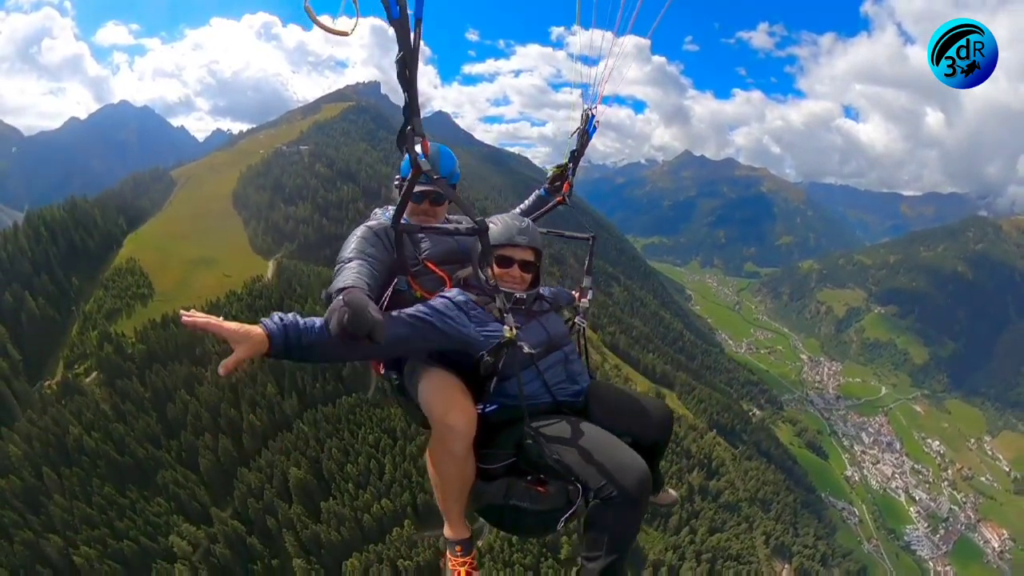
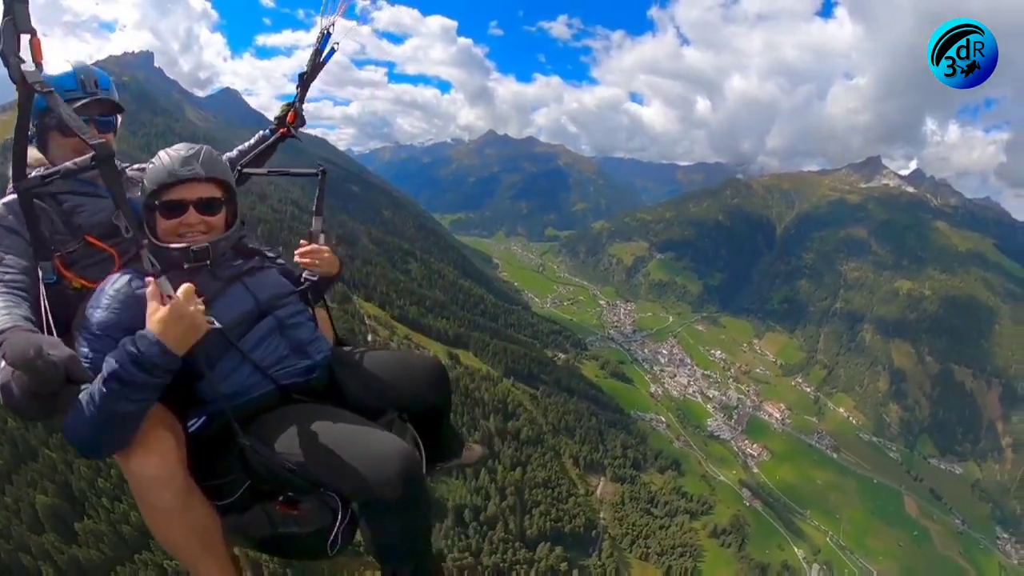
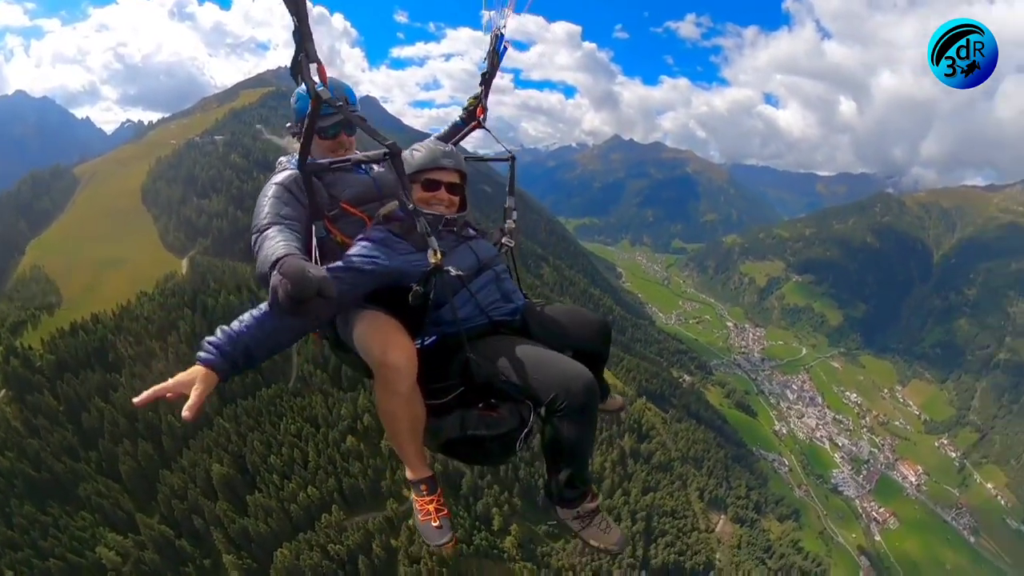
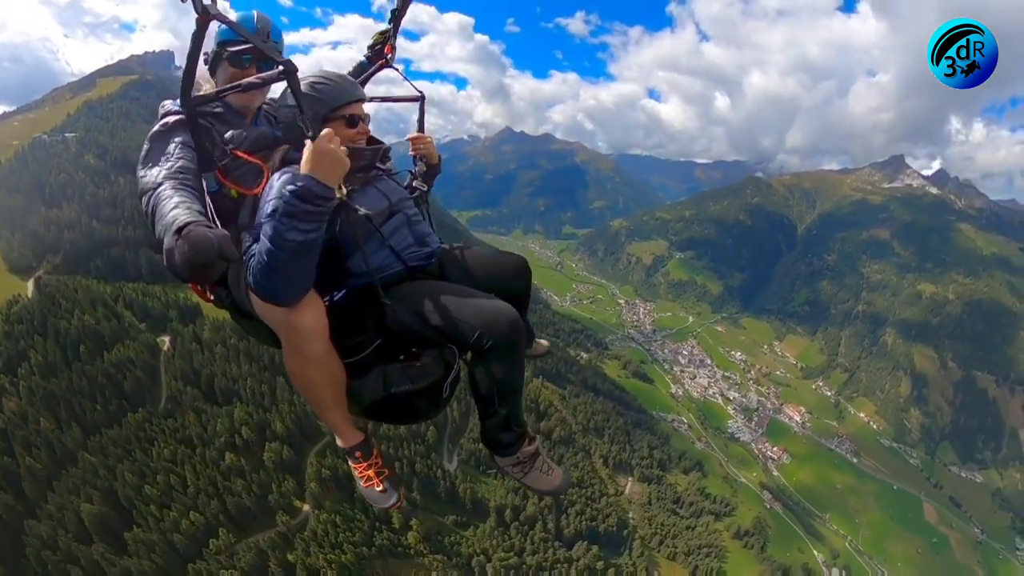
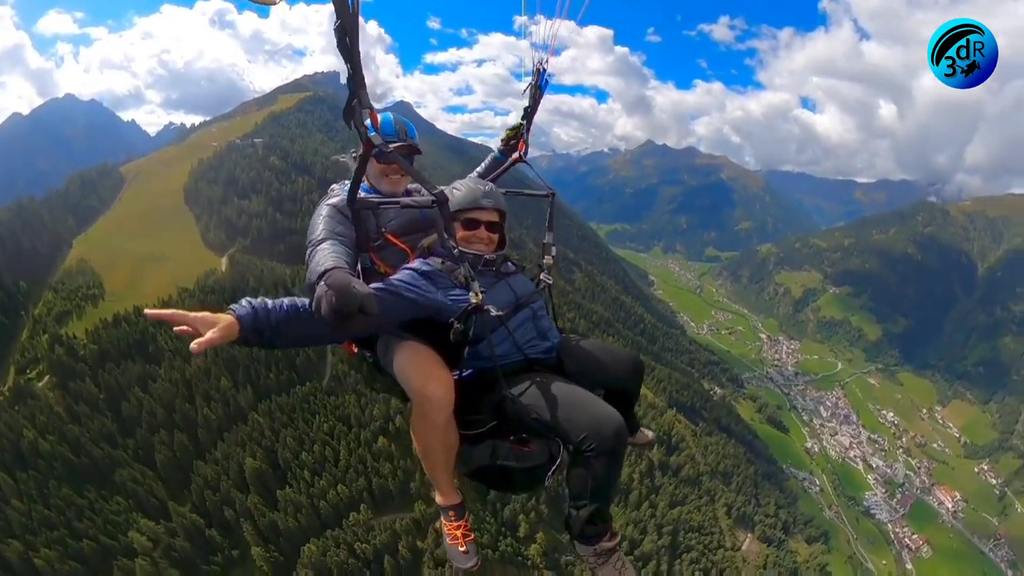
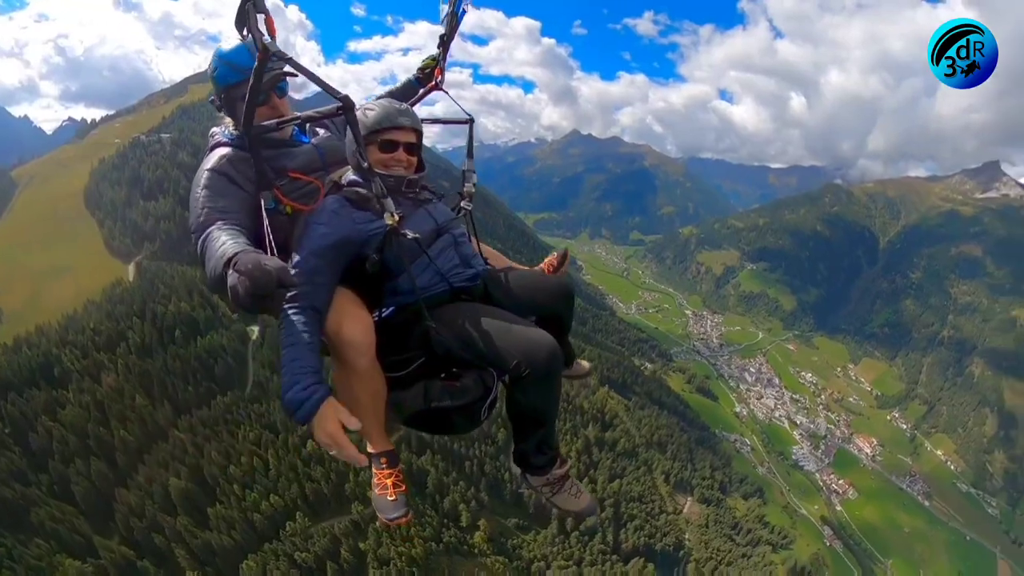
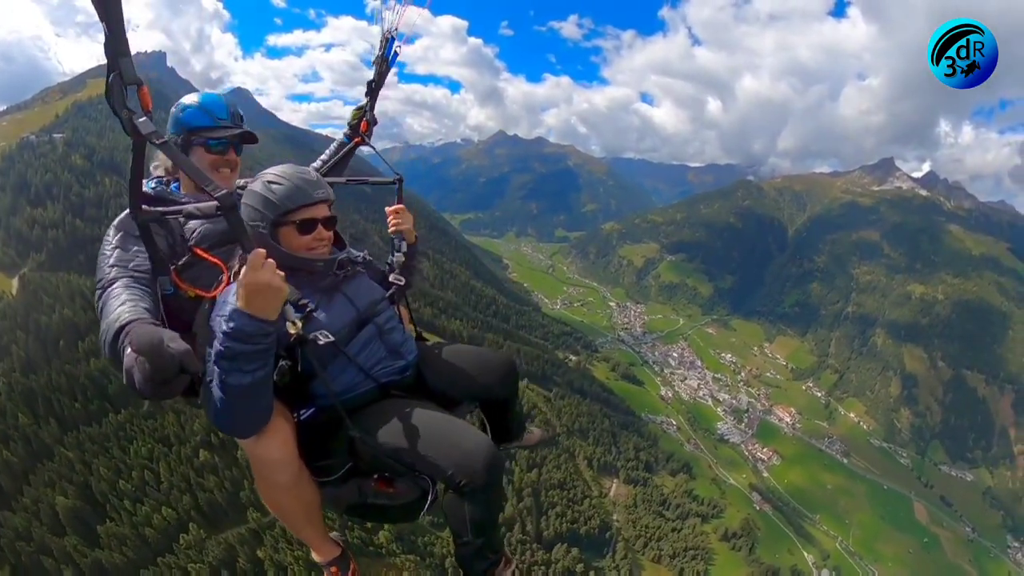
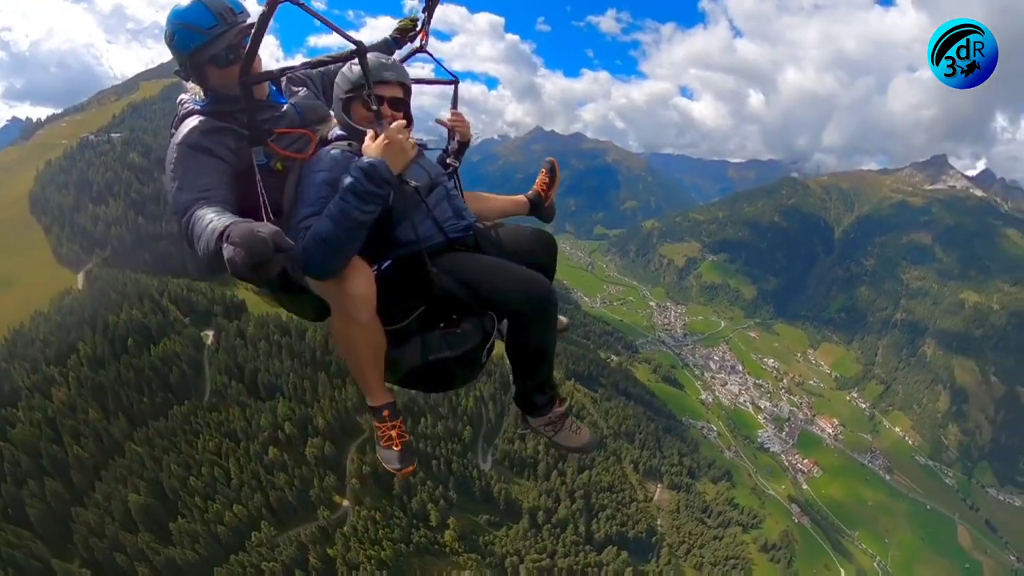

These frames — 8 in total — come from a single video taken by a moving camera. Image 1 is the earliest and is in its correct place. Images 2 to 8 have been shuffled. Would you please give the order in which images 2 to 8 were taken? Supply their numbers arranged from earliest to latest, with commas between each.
5, 3, 6, 8, 4, 7, 2
